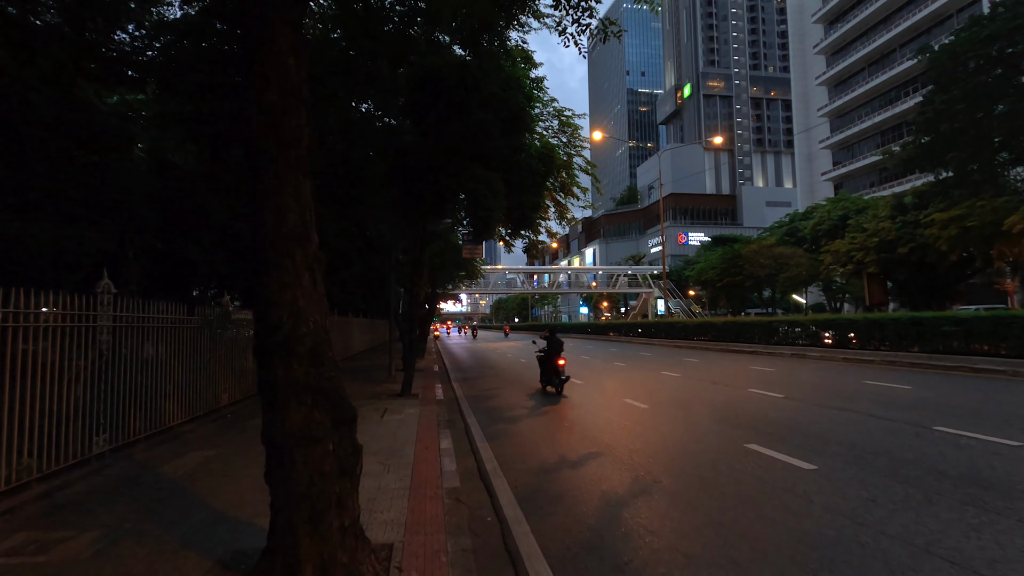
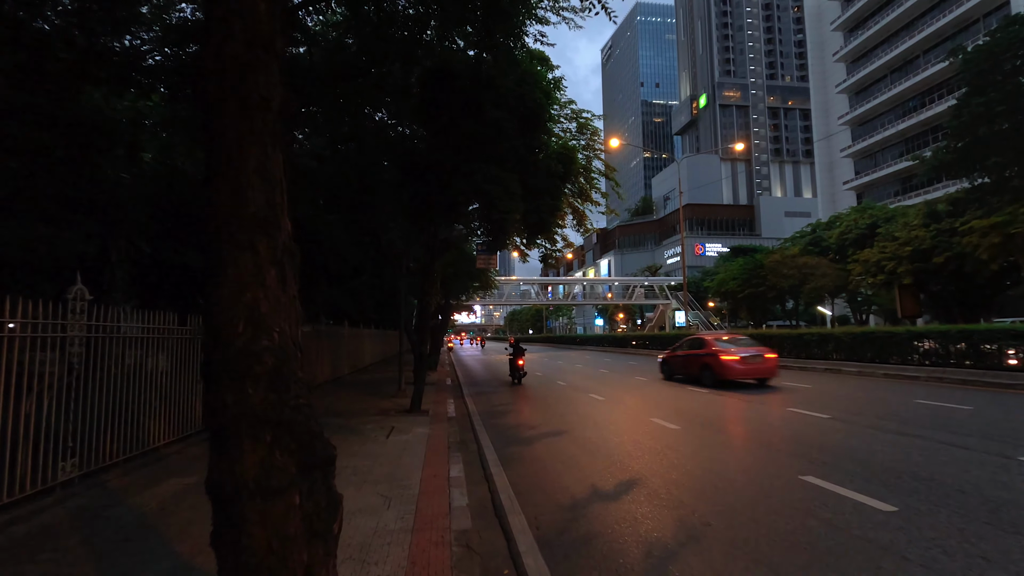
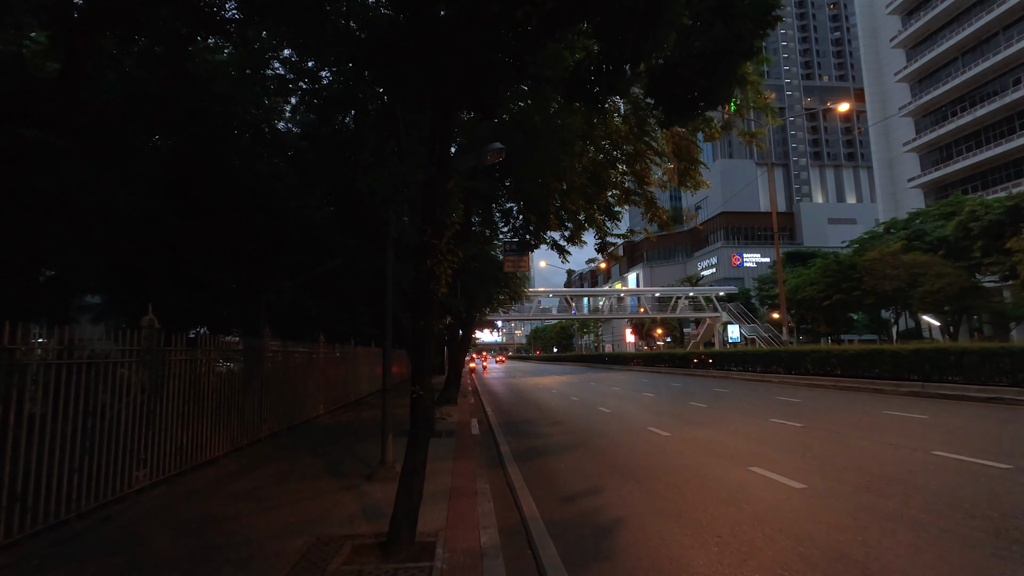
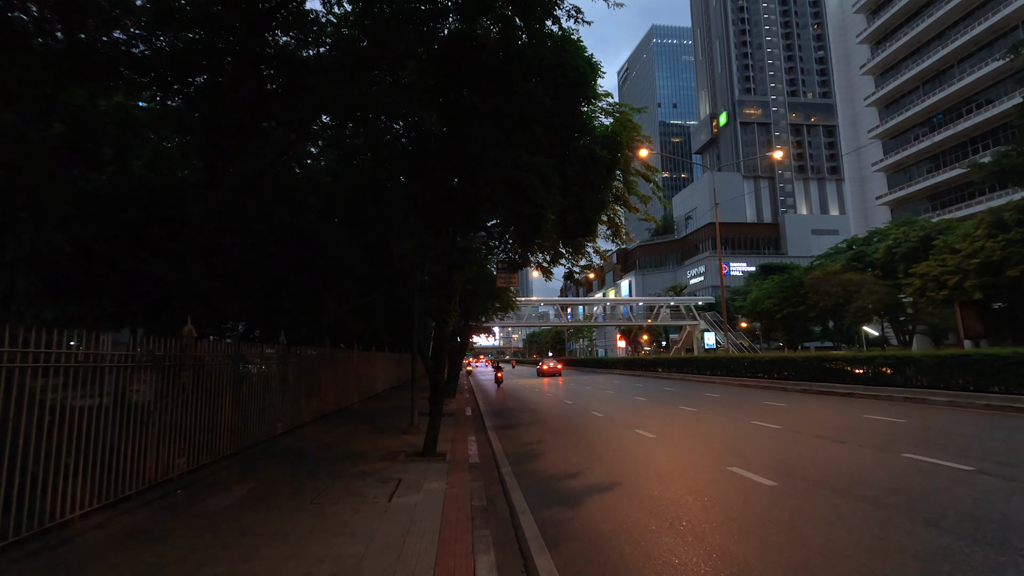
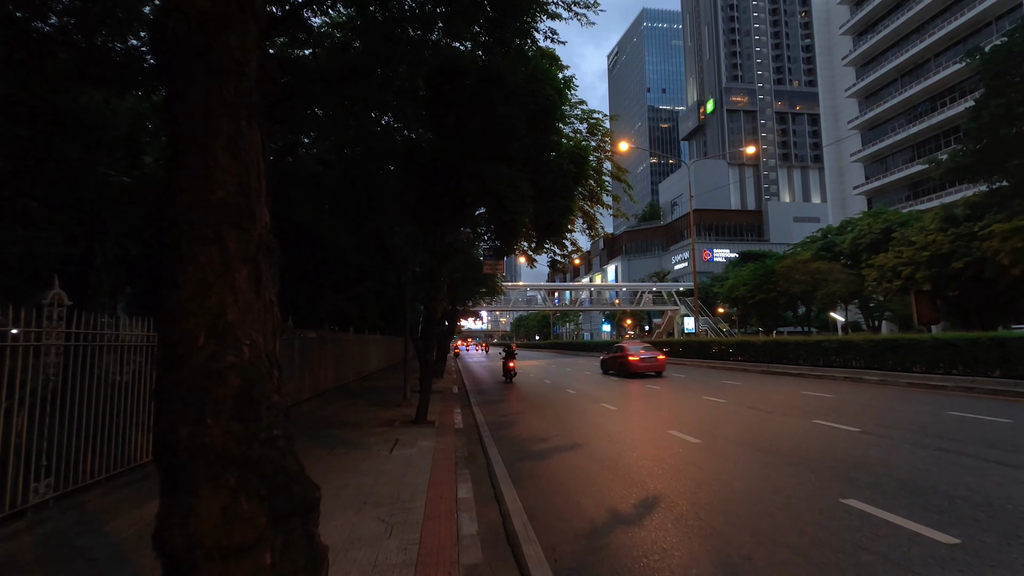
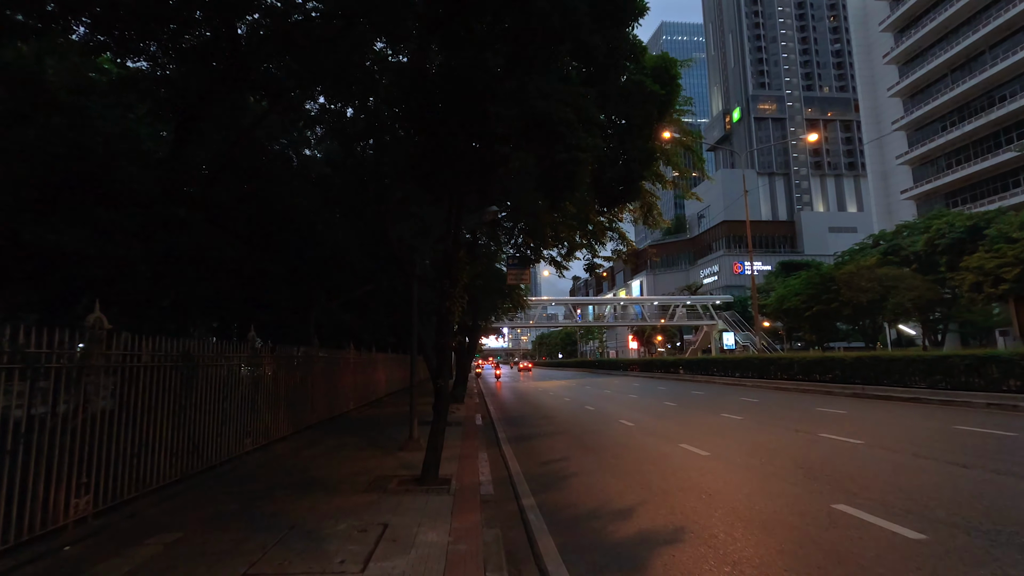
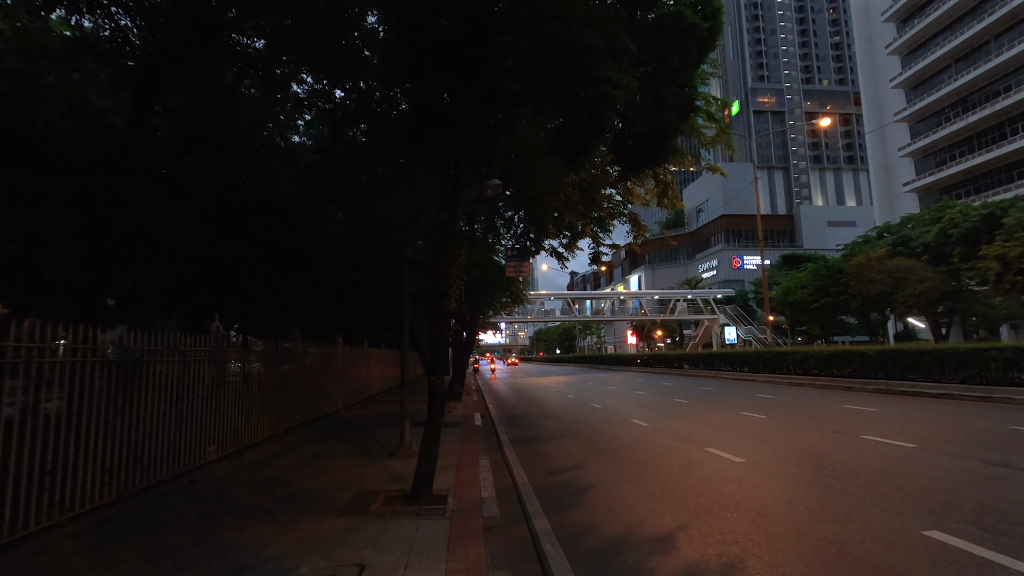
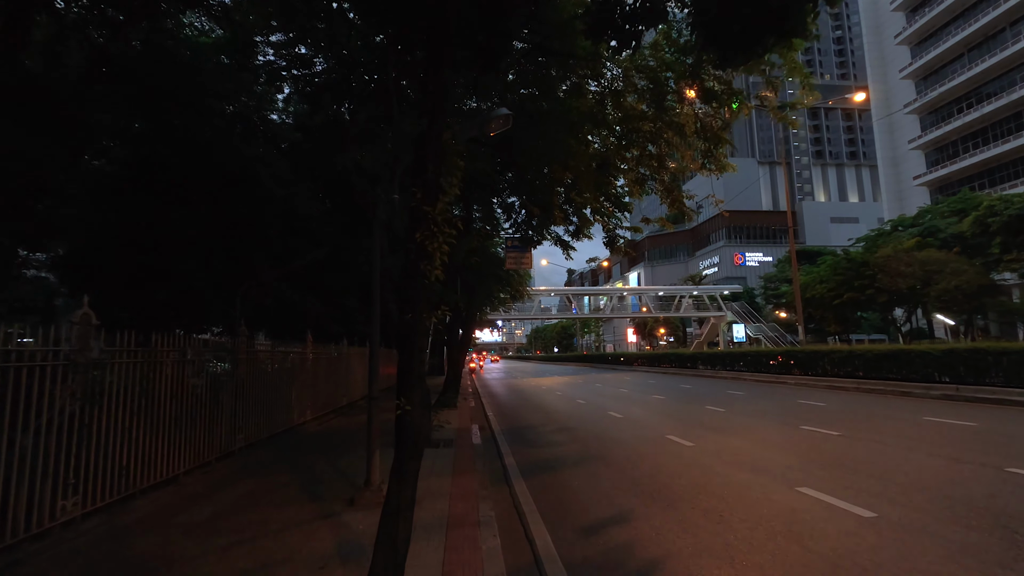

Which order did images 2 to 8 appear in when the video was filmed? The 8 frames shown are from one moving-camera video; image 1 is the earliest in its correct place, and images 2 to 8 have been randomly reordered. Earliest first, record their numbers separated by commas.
2, 5, 4, 6, 7, 3, 8
